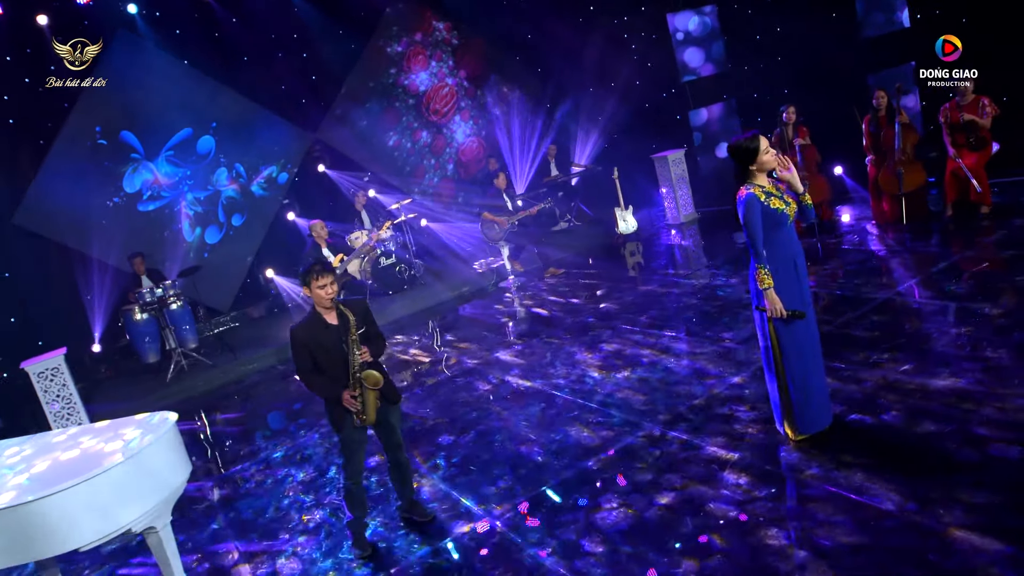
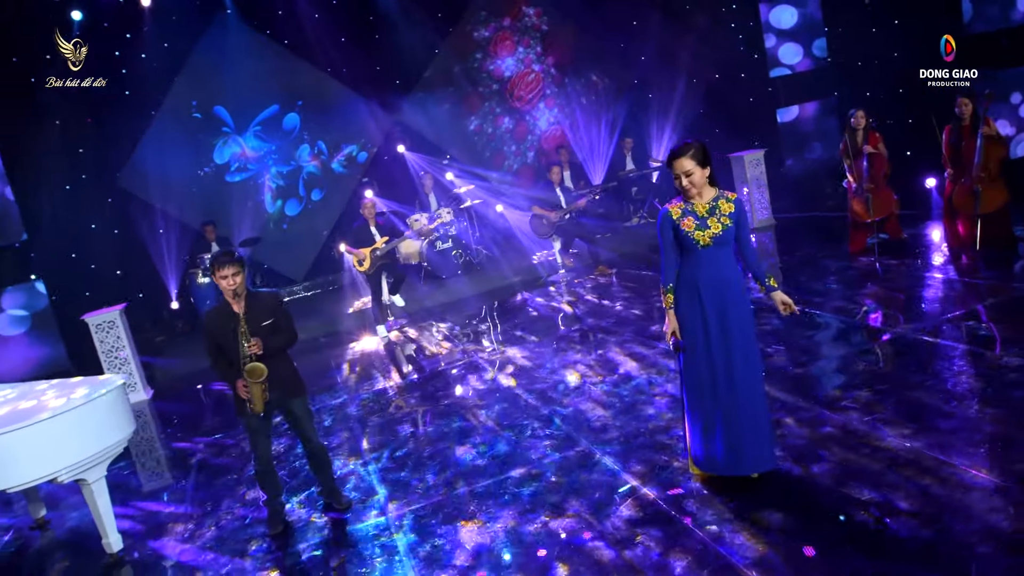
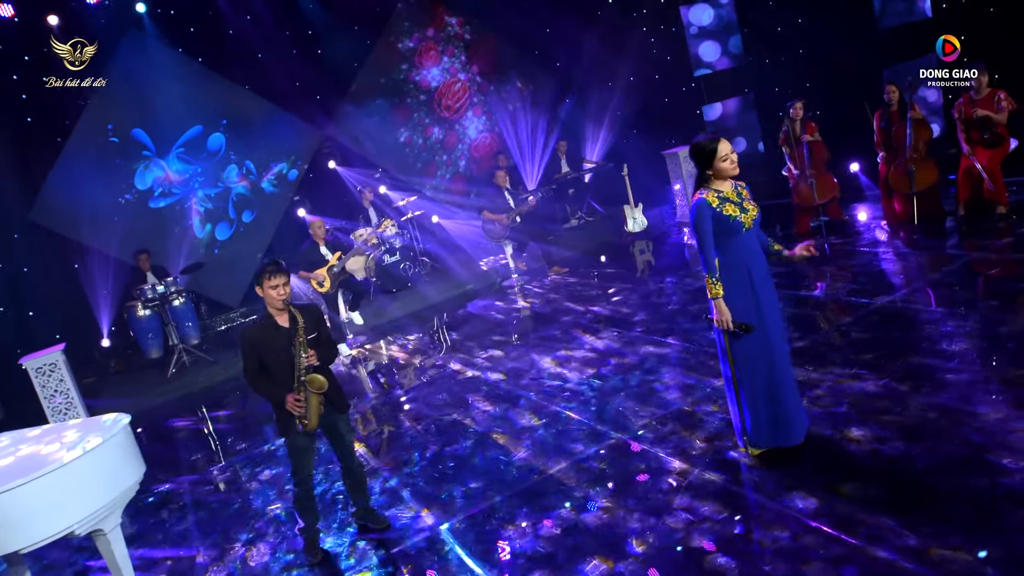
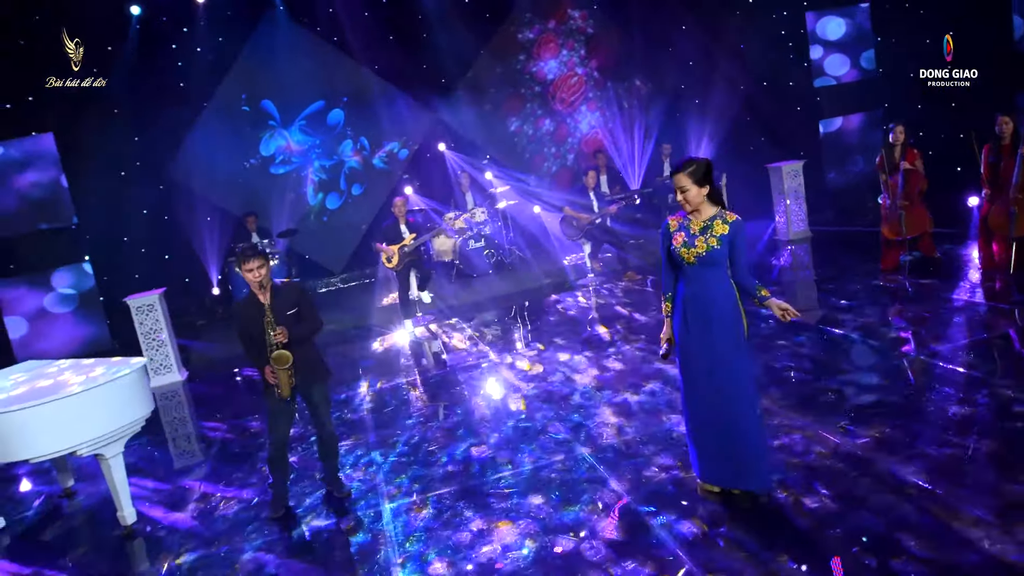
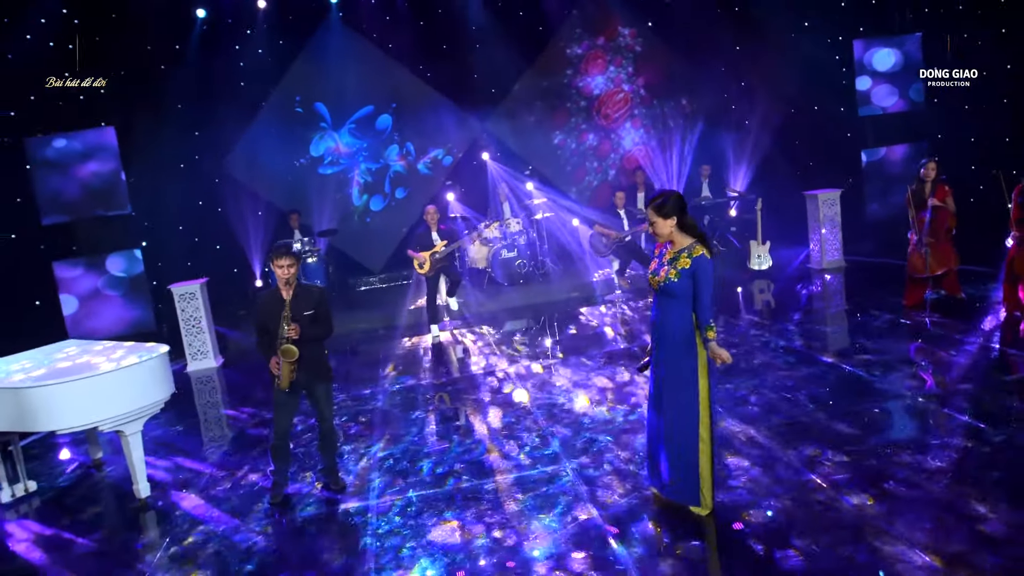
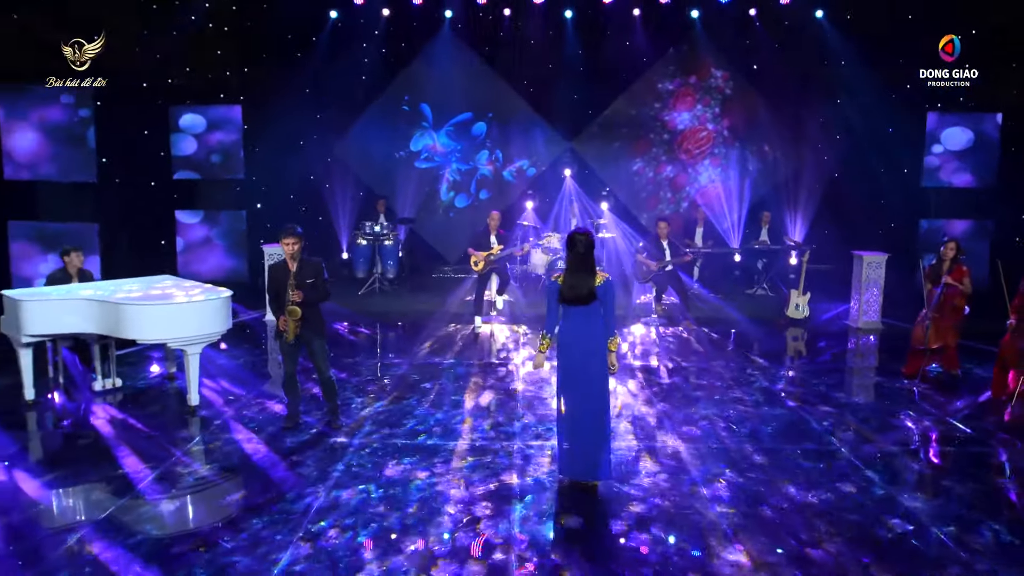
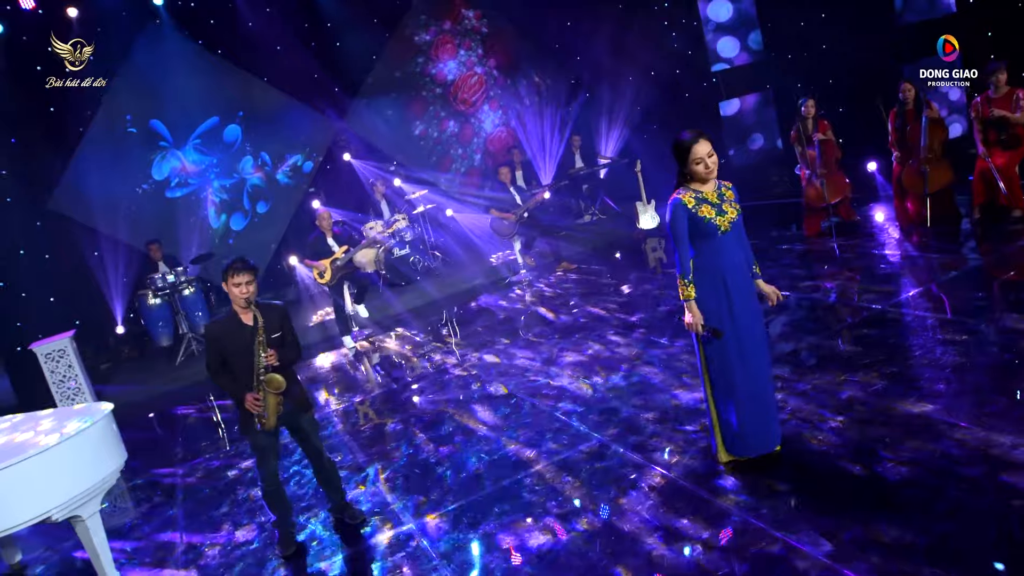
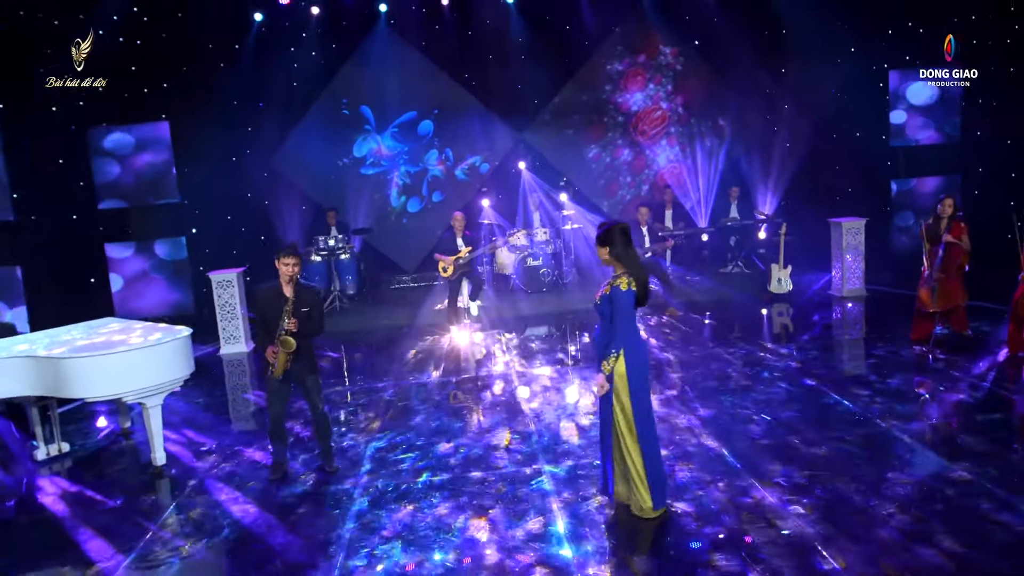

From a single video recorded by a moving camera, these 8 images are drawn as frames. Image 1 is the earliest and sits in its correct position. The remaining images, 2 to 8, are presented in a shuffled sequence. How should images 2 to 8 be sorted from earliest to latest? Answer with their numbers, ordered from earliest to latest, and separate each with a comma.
3, 7, 2, 4, 5, 8, 6
